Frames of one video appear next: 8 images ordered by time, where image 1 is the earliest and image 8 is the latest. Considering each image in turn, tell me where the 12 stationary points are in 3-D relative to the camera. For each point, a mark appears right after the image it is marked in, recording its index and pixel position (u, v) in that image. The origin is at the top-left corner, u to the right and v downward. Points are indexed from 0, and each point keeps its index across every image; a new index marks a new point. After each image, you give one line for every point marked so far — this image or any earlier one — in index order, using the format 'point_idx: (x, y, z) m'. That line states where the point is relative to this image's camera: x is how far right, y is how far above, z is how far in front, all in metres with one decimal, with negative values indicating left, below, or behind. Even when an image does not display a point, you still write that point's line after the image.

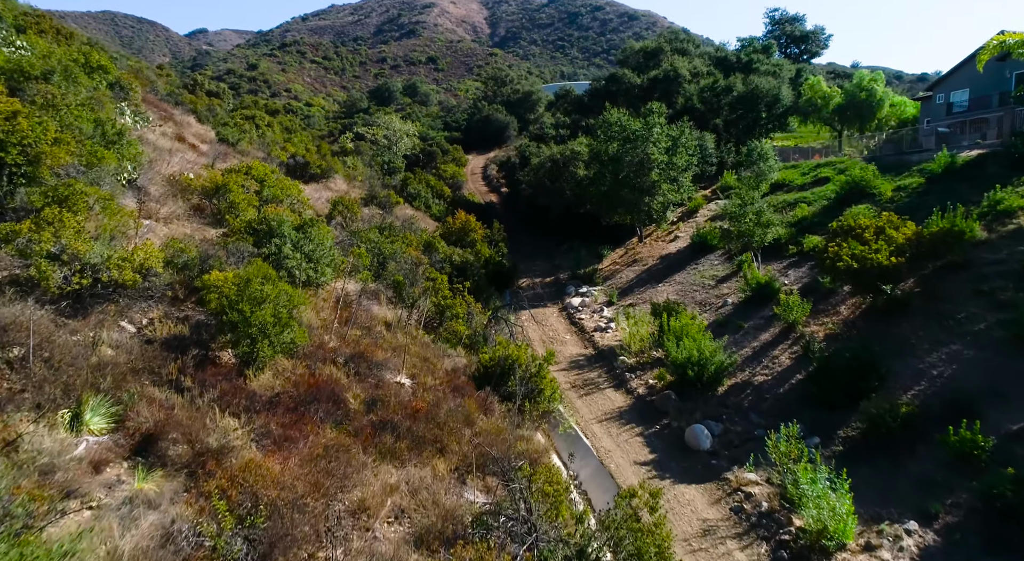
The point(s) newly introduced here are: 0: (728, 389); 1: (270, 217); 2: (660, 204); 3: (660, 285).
0: (+3.5, -1.7, +11.4) m
1: (-4.2, +1.1, +12.2) m
2: (+4.2, +2.1, +19.8) m
3: (+3.5, -0.1, +16.9) m
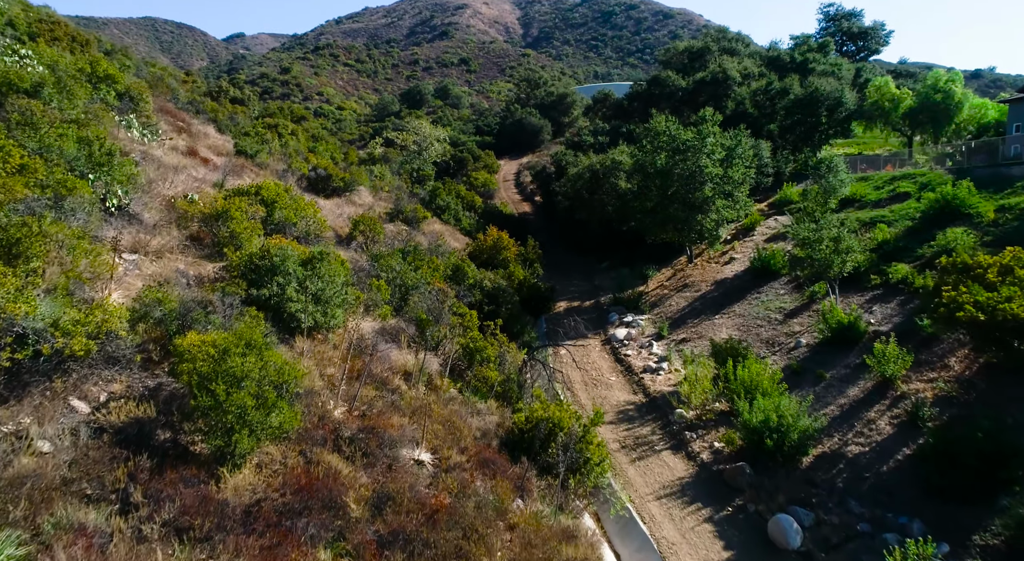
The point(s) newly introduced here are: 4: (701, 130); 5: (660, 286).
0: (+4.1, -2.4, +9.4) m
1: (-3.6, +0.5, +10.6) m
2: (+5.1, +1.5, +17.8) m
3: (+4.3, -0.8, +14.9) m
4: (+4.9, +3.9, +18.1) m
5: (+3.9, -0.1, +18.7) m
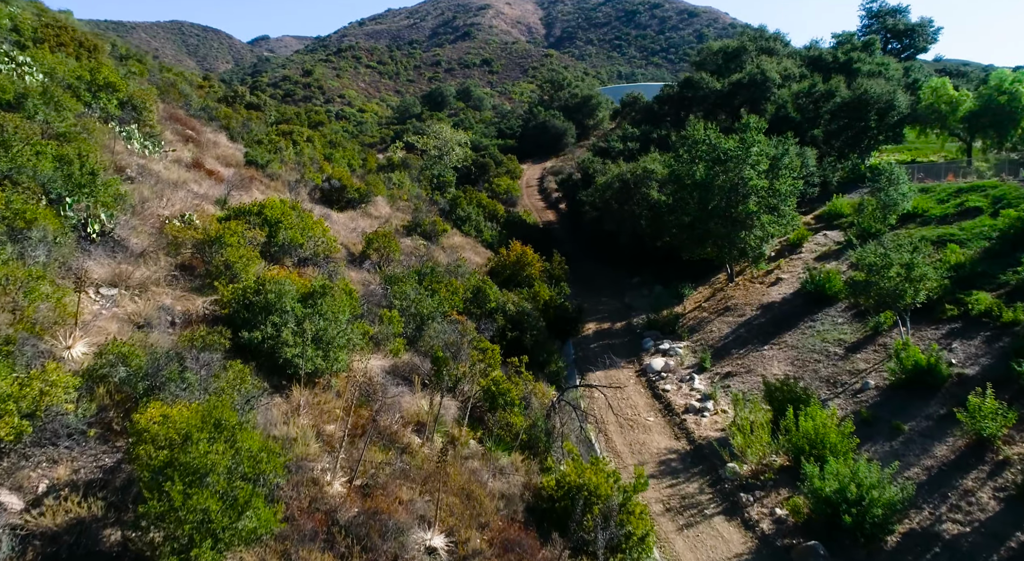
0: (+4.4, -2.9, +7.9) m
1: (-3.2, 0.0, +9.4) m
2: (+5.7, +0.9, +16.3) m
3: (+4.9, -1.3, +13.4) m
4: (+5.5, +3.4, +16.6) m
5: (+4.6, -0.6, +17.2) m
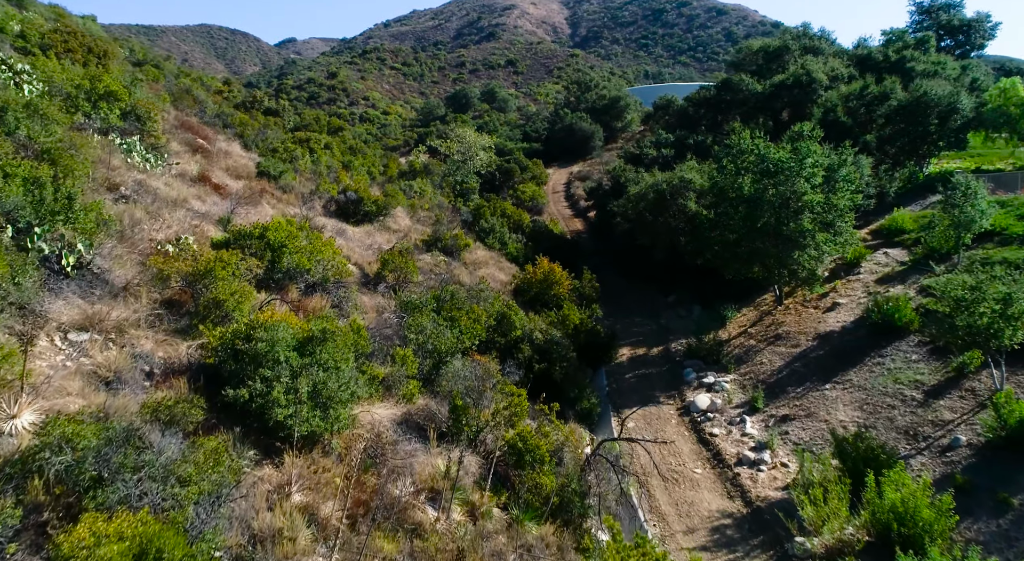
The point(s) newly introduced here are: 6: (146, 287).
0: (+4.7, -3.4, +6.4) m
1: (-2.9, -0.5, +8.1) m
2: (+6.3, +0.4, +14.7) m
3: (+5.3, -1.8, +11.9) m
4: (+6.1, +2.9, +15.0) m
5: (+5.2, -1.2, +15.7) m
6: (-4.9, -0.1, +9.3) m
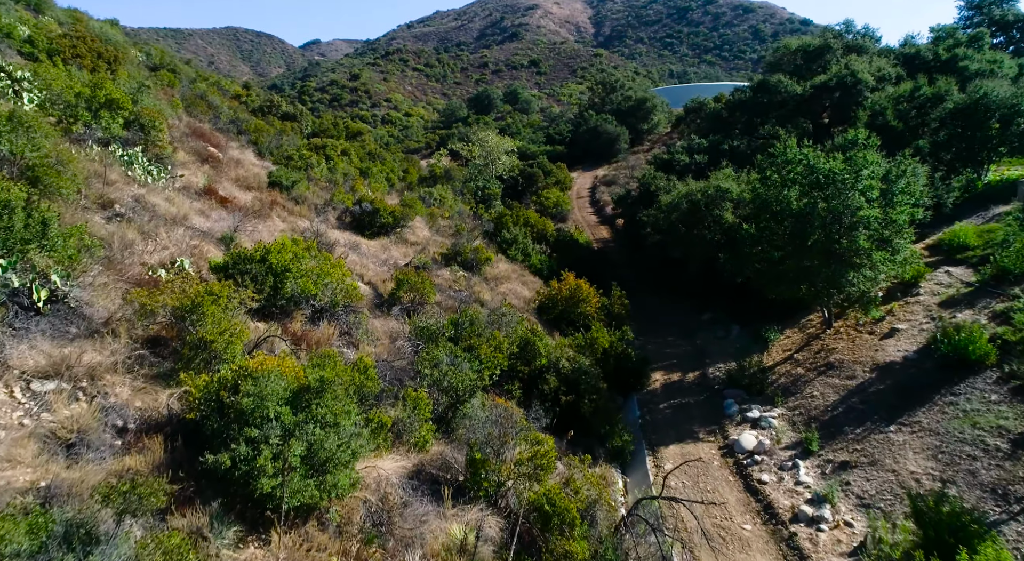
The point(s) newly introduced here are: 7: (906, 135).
0: (+4.9, -3.9, +5.1) m
1: (-2.6, -0.9, +7.1) m
2: (+6.8, 0.0, +13.3) m
3: (+5.7, -2.2, +10.5) m
4: (+6.6, +2.4, +13.7) m
5: (+5.7, -1.6, +14.3) m
6: (-4.6, -0.5, +8.4) m
7: (+10.5, +3.9, +18.6) m
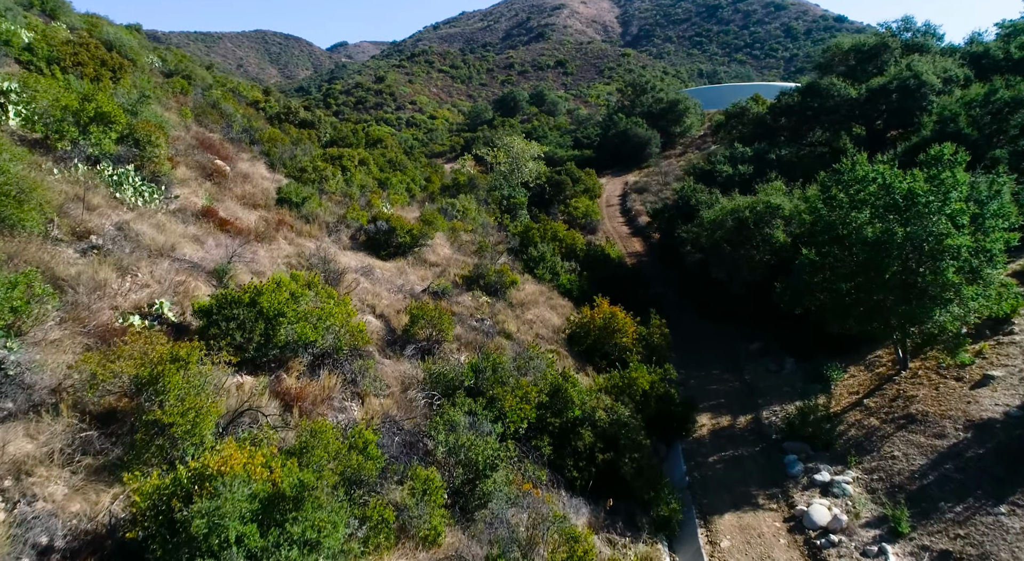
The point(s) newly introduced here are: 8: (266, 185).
0: (+5.1, -4.5, +3.3) m
1: (-2.4, -1.6, +5.5) m
2: (+7.3, -0.6, +11.5) m
3: (+6.1, -2.8, +8.7) m
4: (+7.1, +1.8, +11.8) m
5: (+6.2, -2.2, +12.5) m
6: (-4.3, -1.1, +6.9) m
7: (+11.2, +3.2, +16.6) m
8: (-6.6, +2.6, +18.6) m
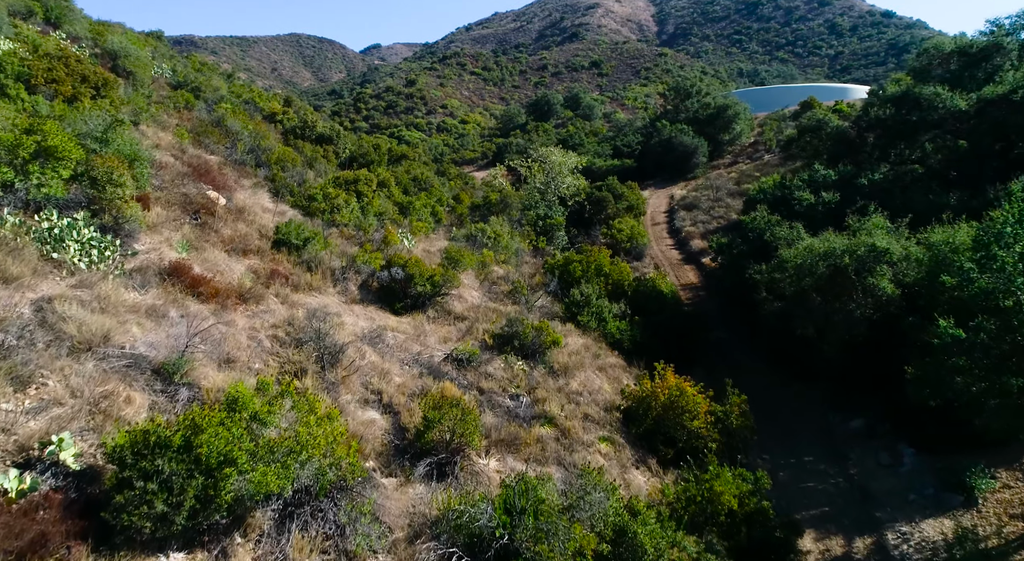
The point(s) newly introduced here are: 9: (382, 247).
0: (+5.2, -5.7, 0.0) m
1: (-2.1, -2.7, +2.6) m
2: (+7.8, -1.8, +8.1) m
3: (+6.5, -4.1, +5.4) m
4: (+7.7, +0.6, +8.5) m
5: (+6.8, -3.4, +9.2) m
6: (-3.9, -2.3, +4.0) m
7: (+12.0, +2.0, +13.0) m
8: (-5.6, +1.4, +15.9) m
9: (-3.2, +0.9, +17.3) m
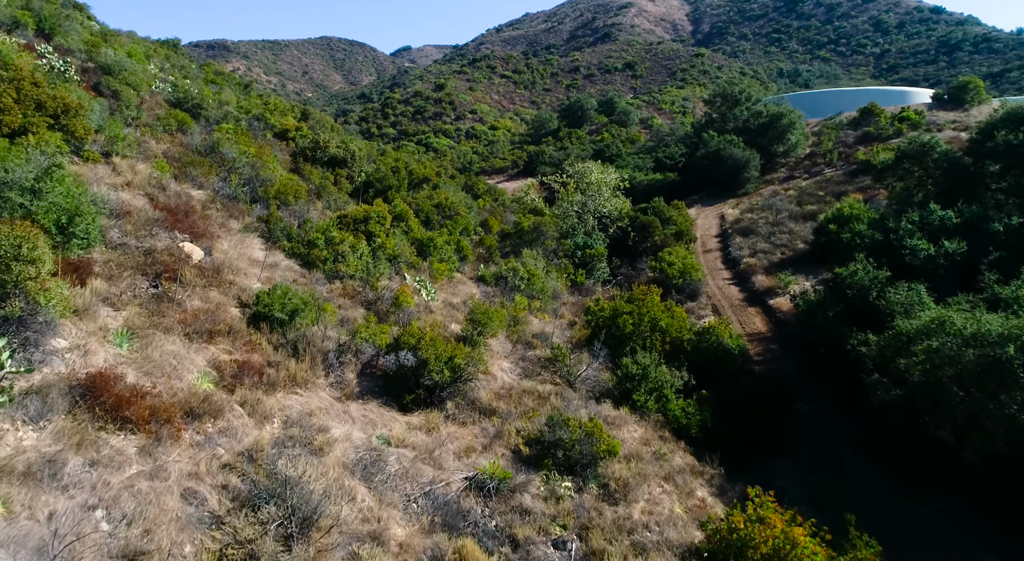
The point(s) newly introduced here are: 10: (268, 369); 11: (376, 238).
0: (+5.3, -7.1, -3.5) m
1: (-1.9, -4.1, -0.6) m
2: (+8.2, -3.3, +4.4) m
3: (+6.8, -5.5, +1.8) m
4: (+8.1, -0.8, +4.8) m
5: (+7.2, -4.8, +5.6) m
6: (-3.7, -3.7, +0.9) m
7: (+12.6, +0.6, +9.2) m
8: (-4.9, 0.0, +12.8) m
9: (-2.4, -0.5, +14.1) m
10: (-3.6, -1.3, +10.3) m
11: (-3.4, +1.0, +17.5) m
